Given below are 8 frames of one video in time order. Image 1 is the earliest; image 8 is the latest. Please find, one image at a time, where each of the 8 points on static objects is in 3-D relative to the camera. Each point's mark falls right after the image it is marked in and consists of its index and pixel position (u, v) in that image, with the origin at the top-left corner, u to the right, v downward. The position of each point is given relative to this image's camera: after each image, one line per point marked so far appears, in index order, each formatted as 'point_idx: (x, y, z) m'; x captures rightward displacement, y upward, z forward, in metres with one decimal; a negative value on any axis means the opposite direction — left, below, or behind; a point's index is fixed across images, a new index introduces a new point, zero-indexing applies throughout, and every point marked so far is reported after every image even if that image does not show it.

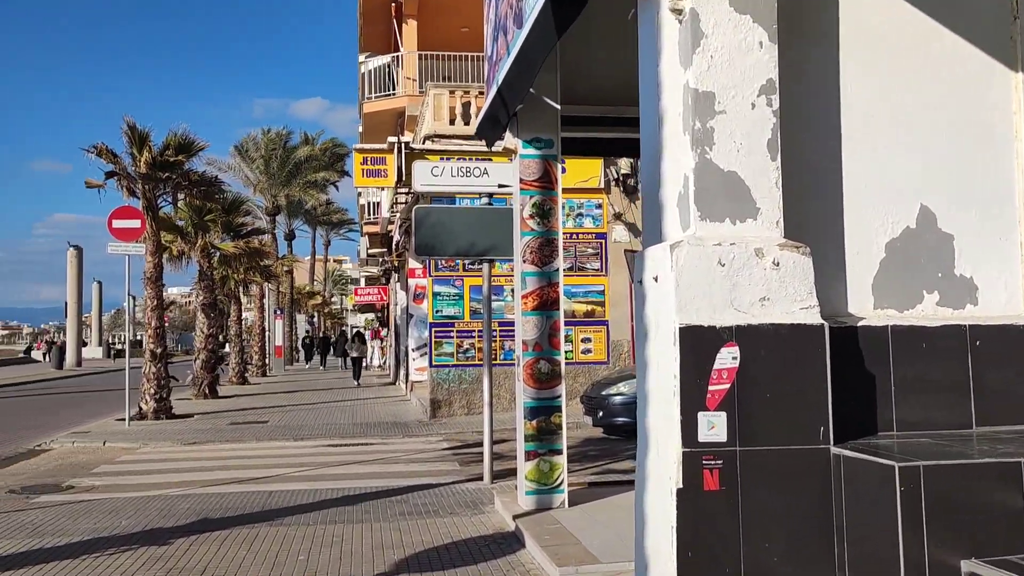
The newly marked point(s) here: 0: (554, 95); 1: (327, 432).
0: (+0.3, +1.6, +7.5) m
1: (-3.1, -2.4, +15.5) m
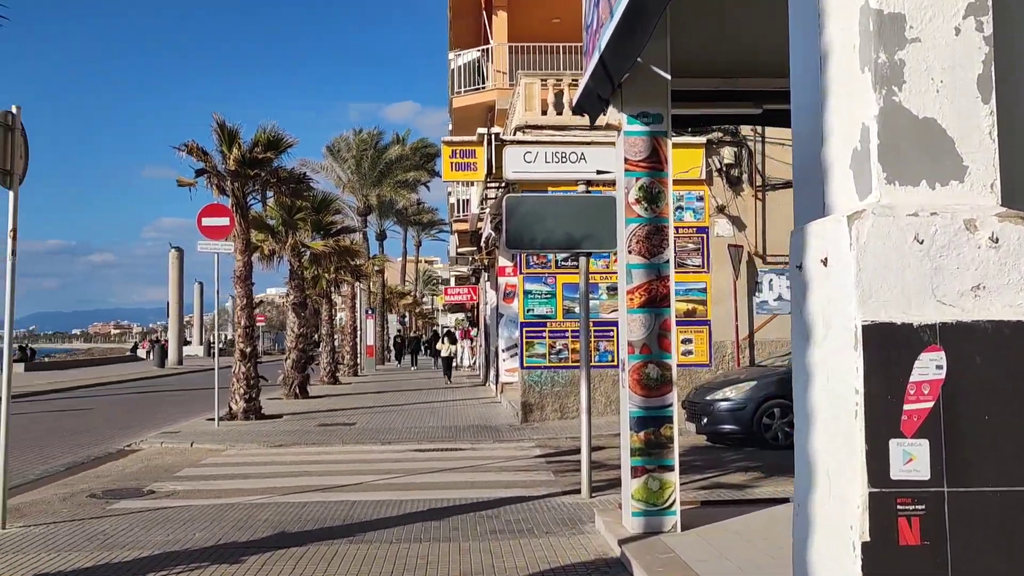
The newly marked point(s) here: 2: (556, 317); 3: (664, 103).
0: (+1.1, +1.6, +6.6) m
1: (-1.5, -2.4, +14.9) m
2: (+0.8, -0.5, +16.1) m
3: (+1.1, +1.3, +6.6) m
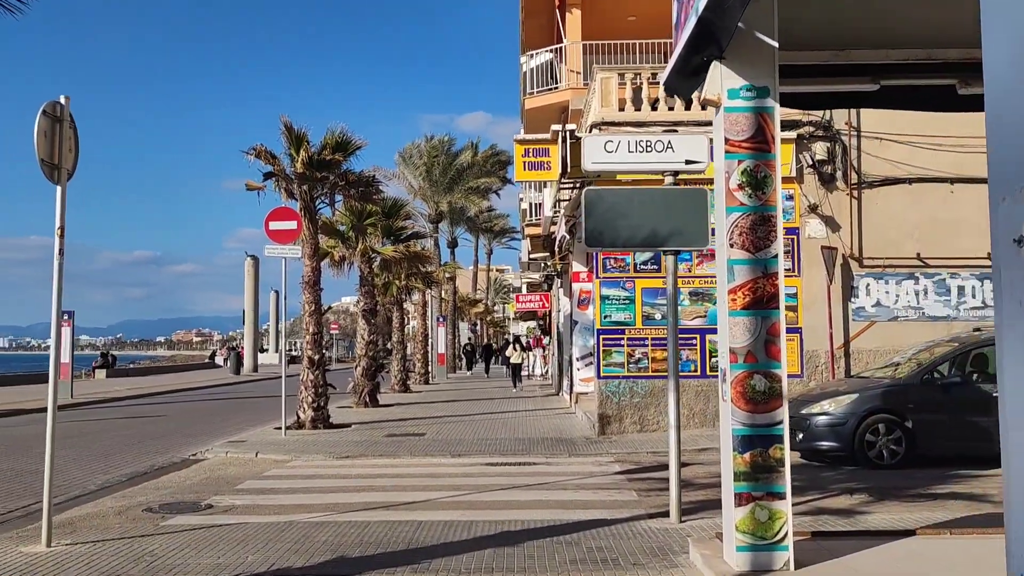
0: (+1.6, +1.6, +5.7) m
1: (-0.4, -2.5, +14.2) m
2: (+2.0, -0.6, +15.3) m
3: (+1.6, +1.3, +5.7) m
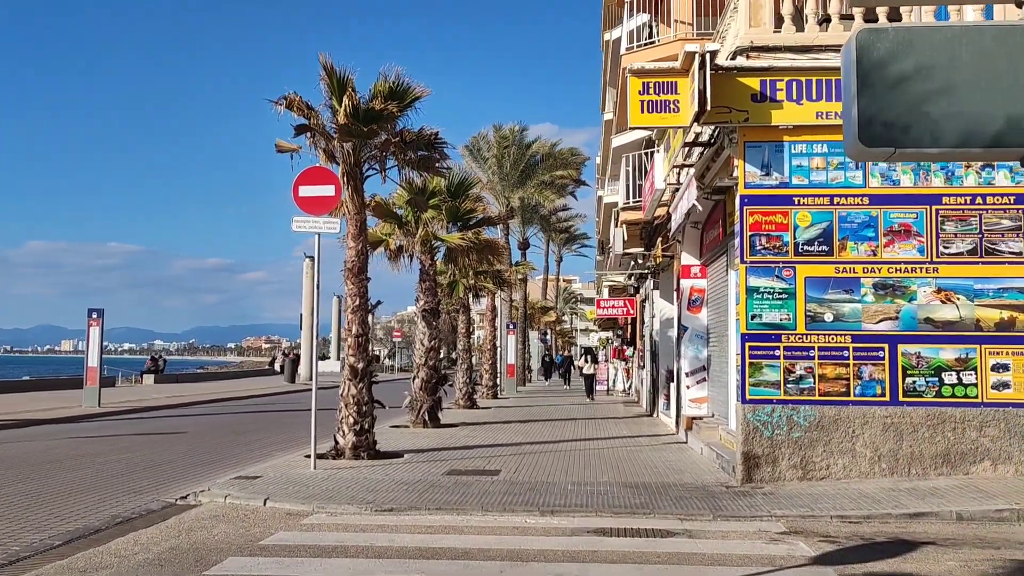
0: (+2.3, +1.9, +1.4) m
1: (+0.9, -2.3, +9.9) m
2: (+3.4, -0.5, +10.9) m
3: (+2.3, +1.6, +1.4) m
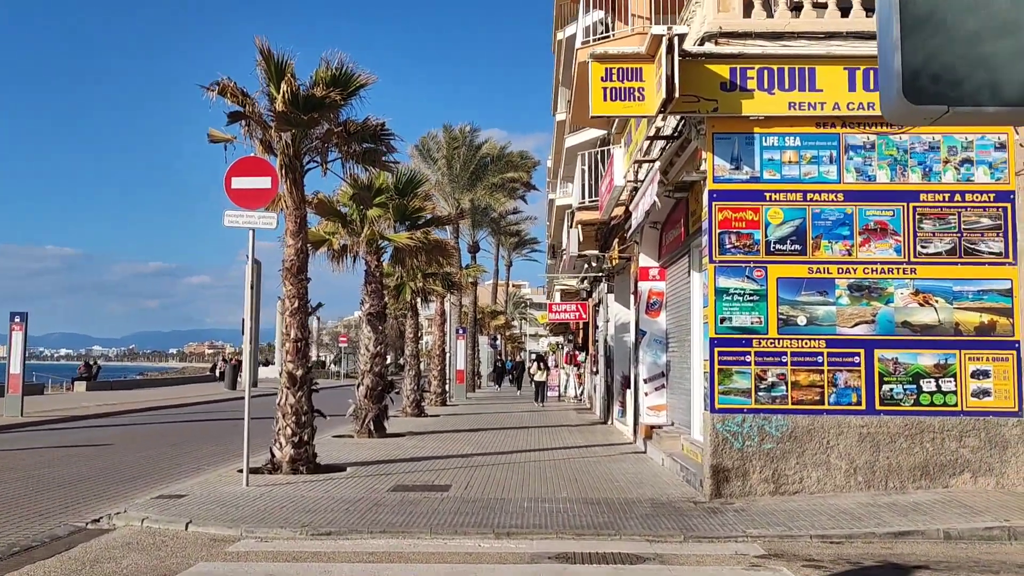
0: (+2.3, +1.9, +0.7) m
1: (+0.4, -2.3, +9.1) m
2: (+2.8, -0.5, +10.2) m
3: (+2.3, +1.6, +0.7) m
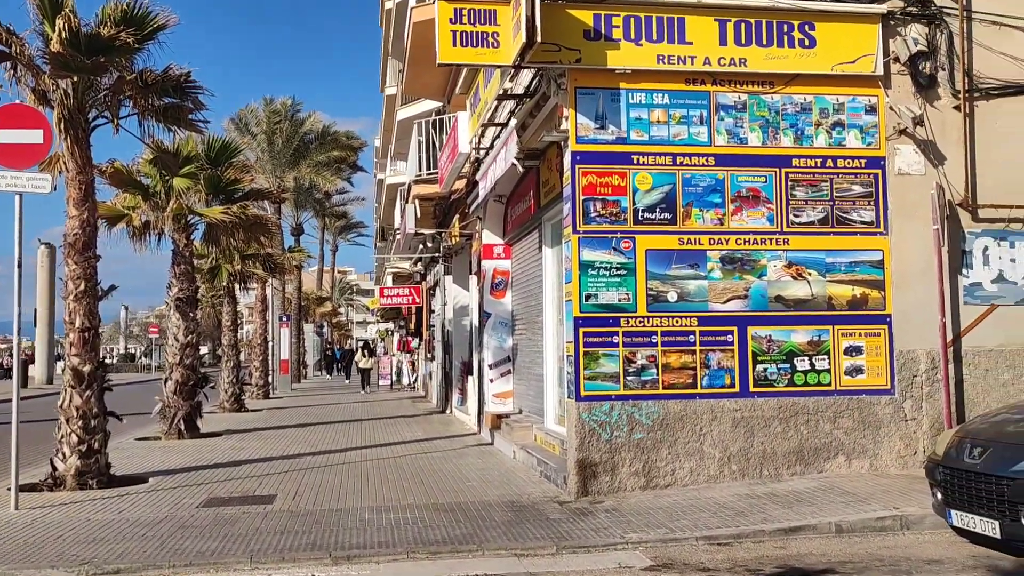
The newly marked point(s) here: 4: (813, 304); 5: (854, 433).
0: (+2.5, +2.1, -0.3) m
1: (-0.9, -2.1, +7.7) m
2: (+1.2, -0.2, +9.2) m
3: (+2.5, +1.8, -0.3) m
4: (+3.1, -0.2, +9.5) m
5: (+3.5, -1.5, +9.4) m
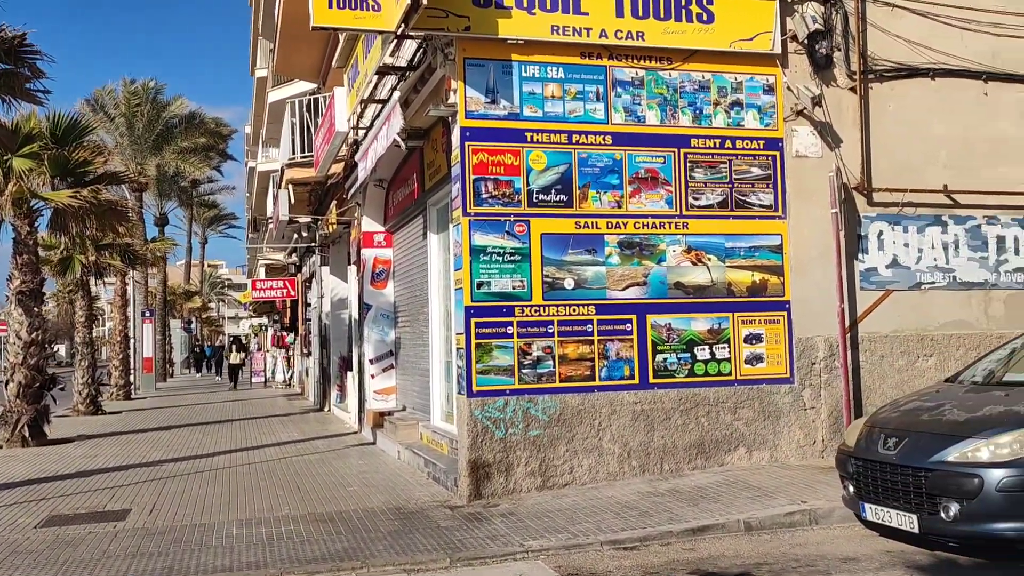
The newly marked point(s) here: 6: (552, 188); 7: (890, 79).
0: (+2.6, +2.1, -0.7) m
1: (-1.8, -2.0, +6.8) m
2: (+0.2, -0.1, +8.6) m
3: (+2.6, +1.8, -0.6) m
4: (+2.0, 0.0, +9.1) m
5: (+2.4, -1.3, +9.1) m
6: (+0.4, +0.9, +8.7) m
7: (+4.0, +2.2, +9.8) m
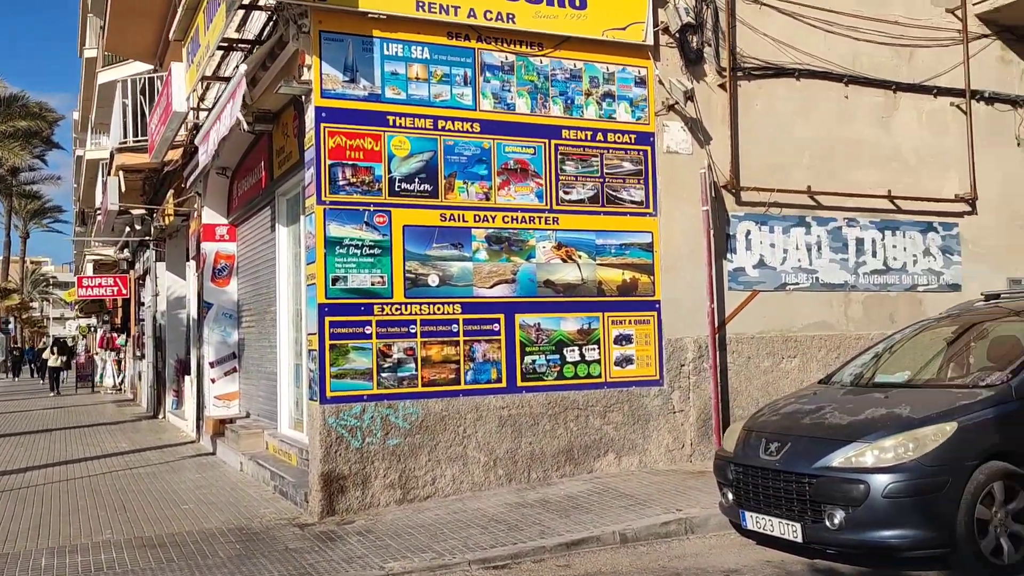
0: (+2.9, +2.1, -0.8) m
1: (-2.7, -1.9, +5.8) m
2: (-1.0, -0.1, +7.9) m
3: (+2.9, +1.9, -0.8) m
4: (+0.7, 0.0, +8.7) m
5: (+1.1, -1.3, +8.7) m
6: (-0.8, +1.0, +8.0) m
7: (+2.6, +2.2, +9.7) m
